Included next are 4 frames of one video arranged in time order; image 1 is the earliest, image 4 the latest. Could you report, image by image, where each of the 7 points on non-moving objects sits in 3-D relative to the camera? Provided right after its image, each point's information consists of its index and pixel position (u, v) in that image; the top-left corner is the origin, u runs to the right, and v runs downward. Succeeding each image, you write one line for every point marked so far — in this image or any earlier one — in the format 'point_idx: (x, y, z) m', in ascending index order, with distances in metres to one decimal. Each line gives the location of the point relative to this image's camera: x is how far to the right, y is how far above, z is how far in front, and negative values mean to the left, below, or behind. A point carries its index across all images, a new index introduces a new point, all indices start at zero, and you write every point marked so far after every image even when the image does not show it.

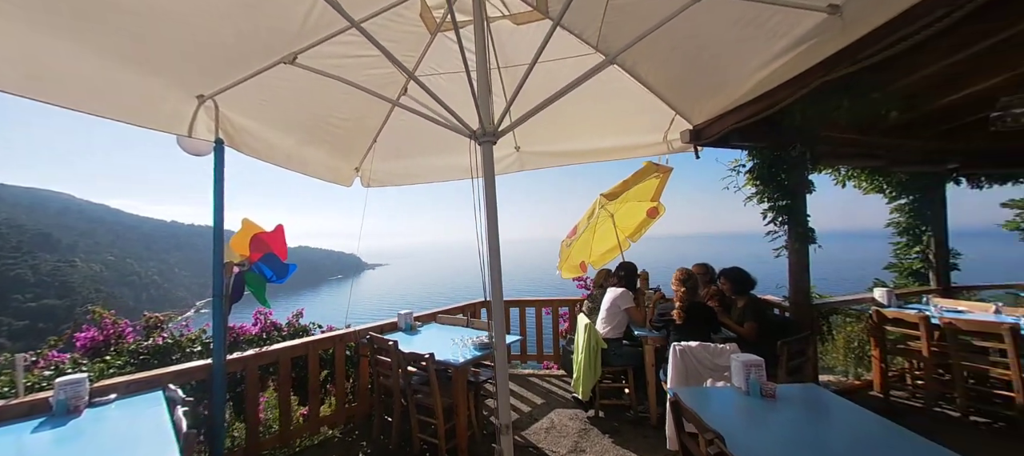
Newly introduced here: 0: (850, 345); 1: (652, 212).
0: (+3.3, -1.1, +3.6) m
1: (+1.8, +0.2, +4.6) m
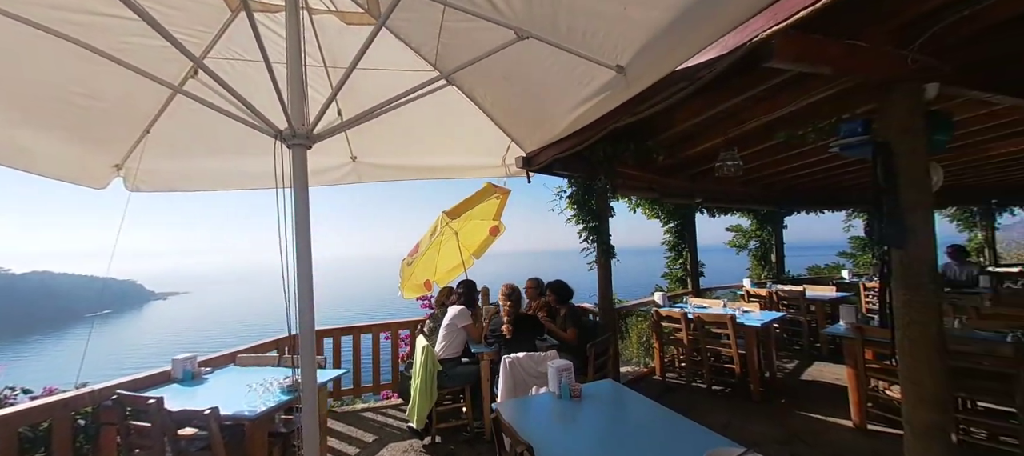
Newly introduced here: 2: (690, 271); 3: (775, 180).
0: (+1.6, -1.4, +4.4) m
1: (-0.2, 0.0, +4.8) m
2: (+2.7, -0.6, +5.3) m
3: (+3.9, +0.8, +5.5) m
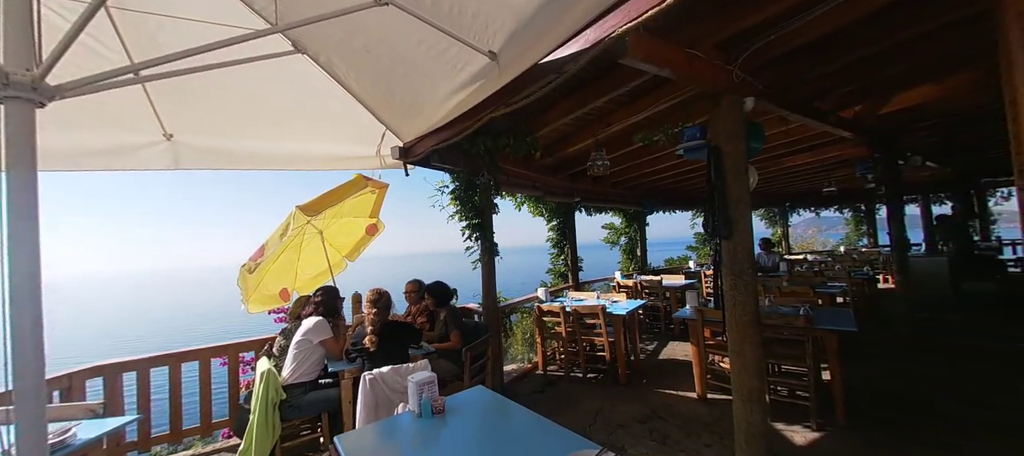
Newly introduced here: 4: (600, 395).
0: (+0.1, -1.3, +4.4) m
1: (-1.6, 0.0, +4.3) m
2: (+1.0, -0.6, +5.6) m
3: (+2.1, +0.8, +6.1) m
4: (+0.9, -1.6, +3.5) m
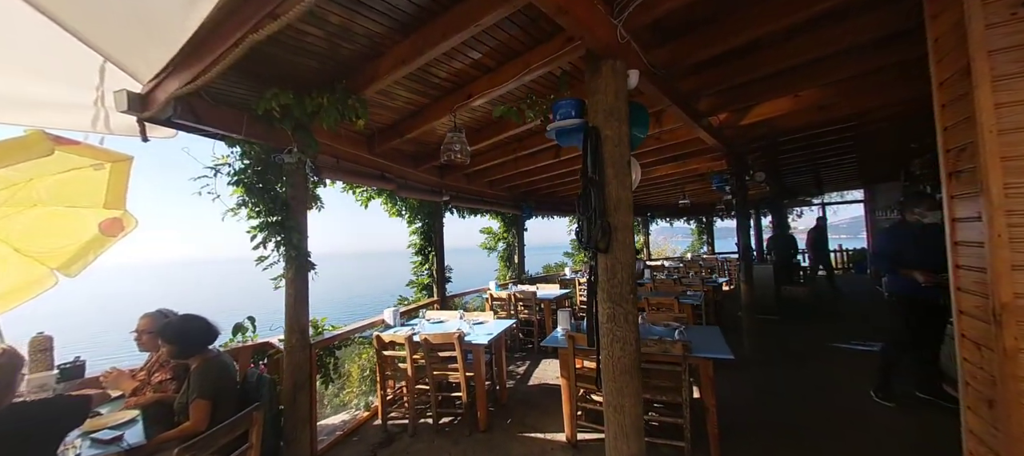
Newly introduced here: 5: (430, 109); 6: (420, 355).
0: (-1.4, -1.4, +3.3) m
1: (-3.0, 0.0, +2.7) m
2: (-0.9, -0.6, +4.7) m
3: (+0.1, +0.7, +5.5) m
4: (-0.4, -1.7, +2.7) m
5: (-0.6, +0.9, +2.7) m
6: (-0.8, -1.1, +3.1) m
